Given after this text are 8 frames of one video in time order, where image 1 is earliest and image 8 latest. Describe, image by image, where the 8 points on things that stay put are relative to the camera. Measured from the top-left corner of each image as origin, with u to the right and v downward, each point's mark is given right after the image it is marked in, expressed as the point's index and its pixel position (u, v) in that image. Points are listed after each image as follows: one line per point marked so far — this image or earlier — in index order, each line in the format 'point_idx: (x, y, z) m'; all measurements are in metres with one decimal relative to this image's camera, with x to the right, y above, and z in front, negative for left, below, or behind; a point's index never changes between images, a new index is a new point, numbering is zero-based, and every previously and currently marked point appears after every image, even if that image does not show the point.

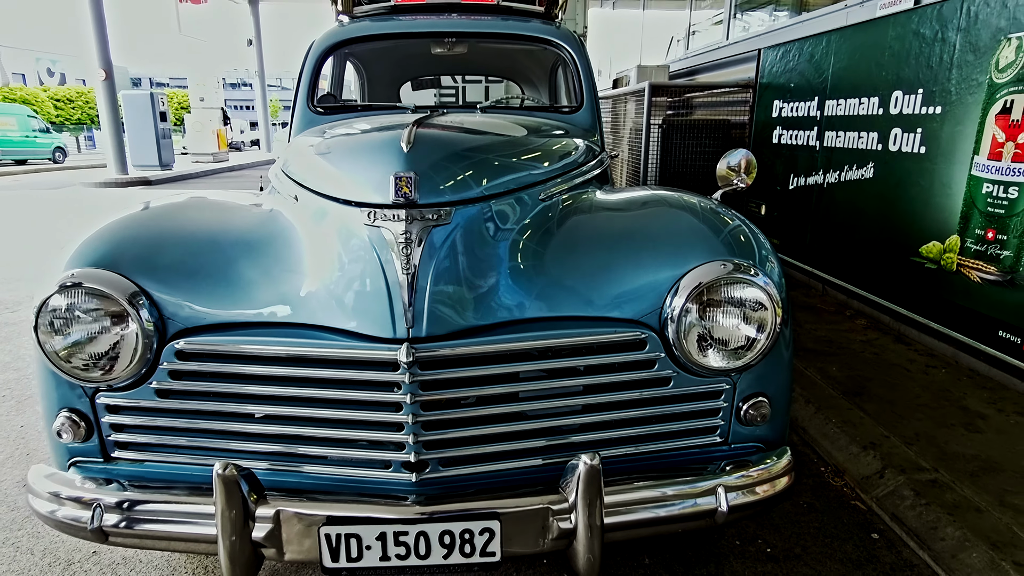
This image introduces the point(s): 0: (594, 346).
0: (+0.2, -0.1, +1.3) m
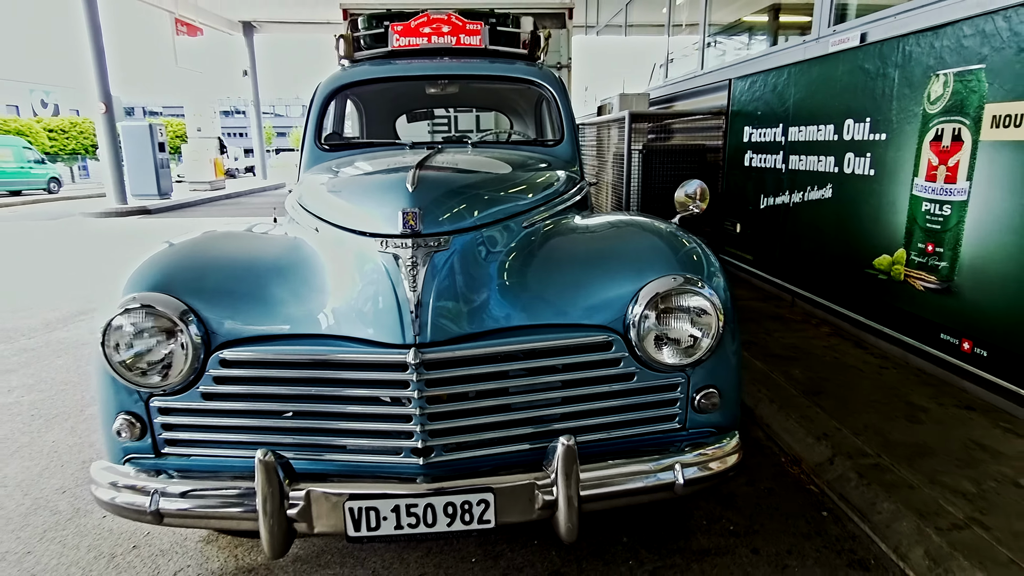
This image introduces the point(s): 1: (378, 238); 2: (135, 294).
0: (+0.2, -0.2, +1.6) m
1: (-0.3, +0.1, +1.5) m
2: (-1.1, 0.0, +1.6) m
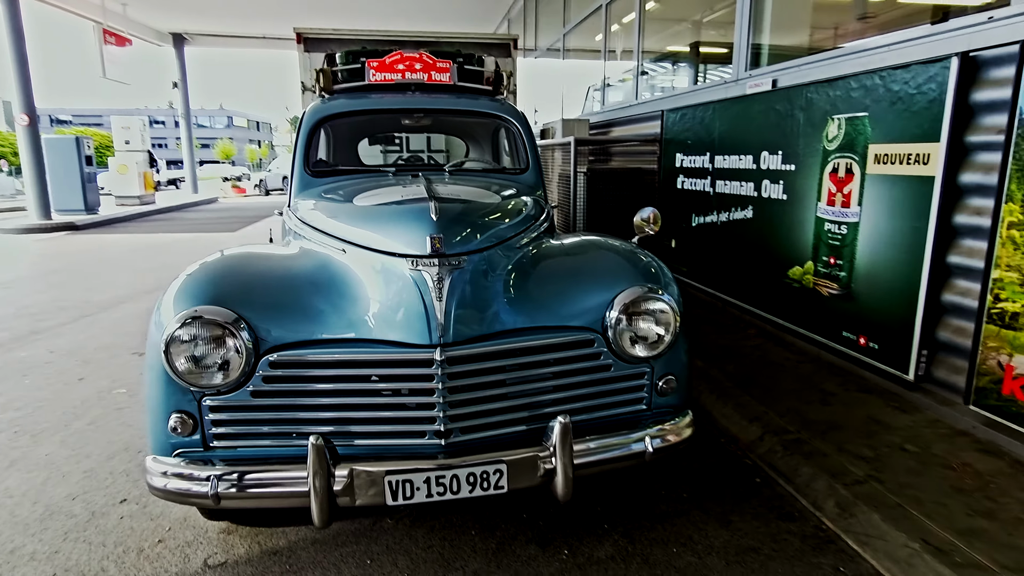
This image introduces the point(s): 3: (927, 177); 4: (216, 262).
0: (+0.2, -0.2, +2.0) m
1: (-0.3, +0.1, +1.9) m
2: (-1.1, -0.1, +1.8) m
3: (+2.5, +0.7, +3.2) m
4: (-1.1, +0.1, +2.1) m
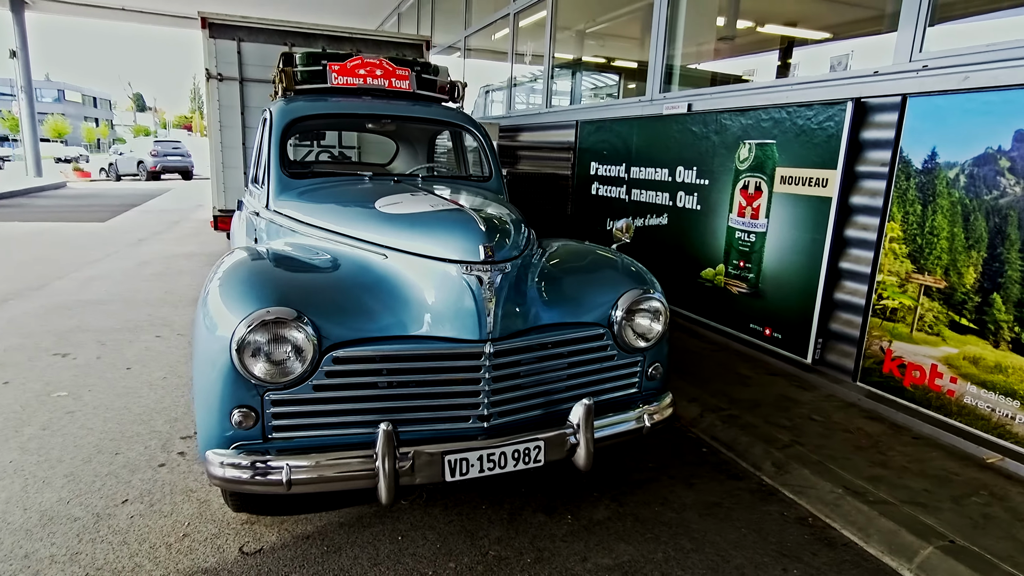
0: (+0.3, -0.2, +2.3) m
1: (-0.2, +0.1, +2.1) m
2: (-0.9, -0.1, +1.9) m
3: (+2.3, +0.7, +4.0) m
4: (-1.0, +0.1, +2.1) m
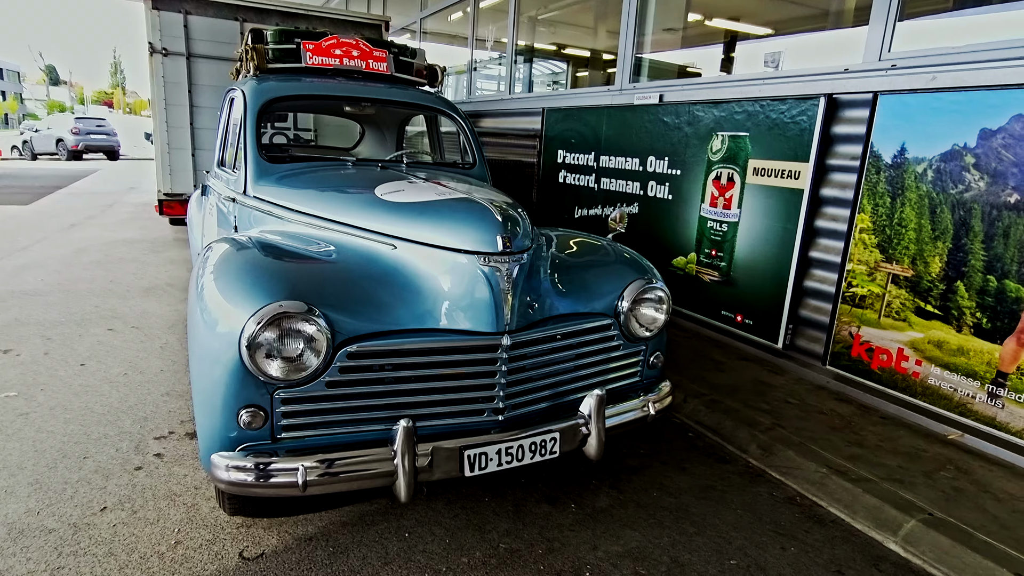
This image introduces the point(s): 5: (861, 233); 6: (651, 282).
0: (+0.3, -0.2, +2.3) m
1: (-0.1, +0.1, +2.0) m
2: (-0.8, -0.1, +1.8) m
3: (+2.2, +0.7, +4.1) m
4: (-0.9, +0.1, +2.0) m
5: (+2.4, +0.4, +3.7) m
6: (+0.6, 0.0, +2.5) m
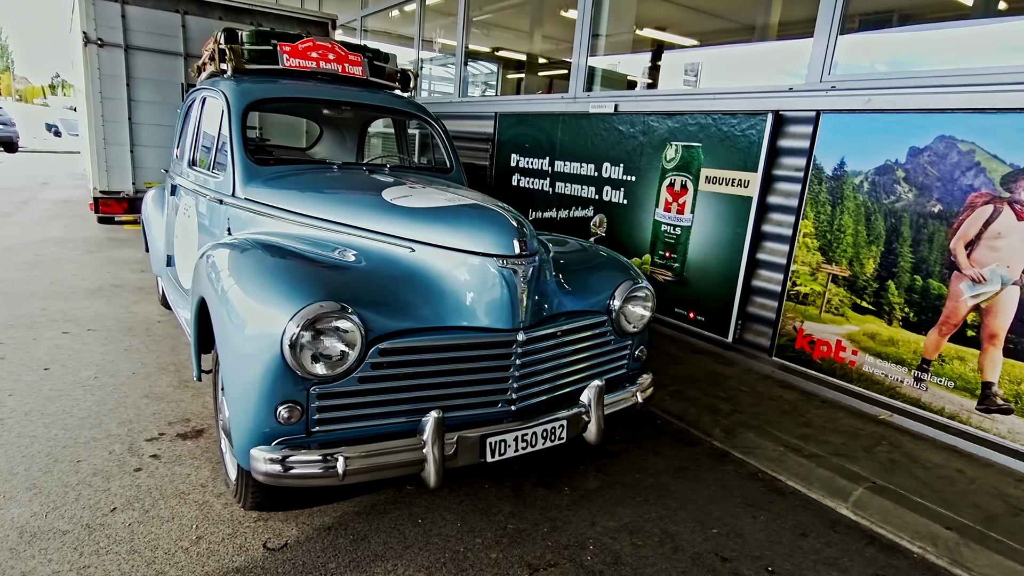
0: (+0.3, -0.2, +2.5) m
1: (-0.1, +0.1, +2.2) m
2: (-0.7, -0.1, +1.9) m
3: (+2.0, +0.8, +4.6) m
4: (-0.8, +0.1, +2.1) m
5: (+2.3, +0.4, +4.2) m
6: (+0.6, 0.0, +2.7) m
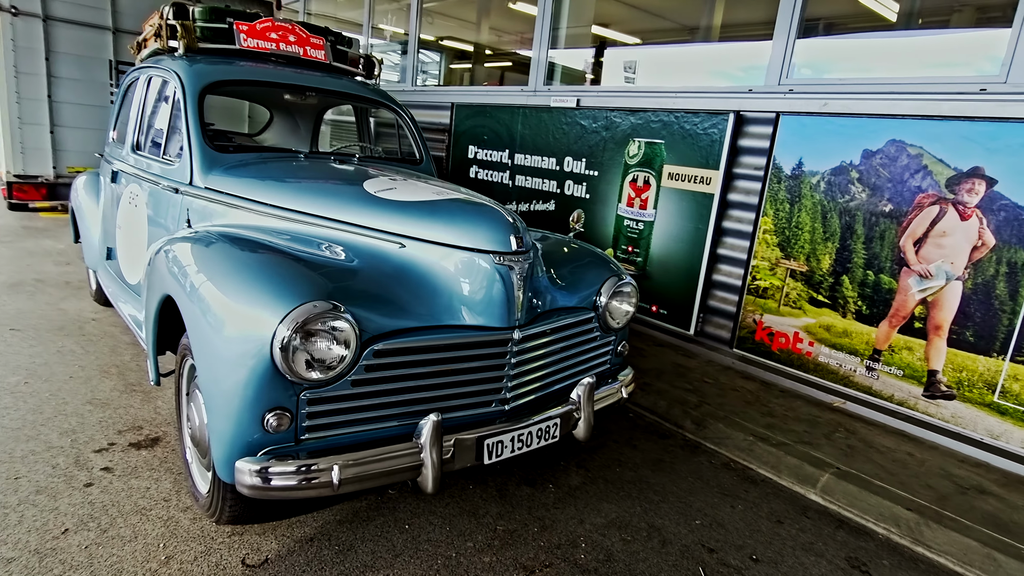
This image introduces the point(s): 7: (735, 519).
0: (+0.3, -0.2, +2.5) m
1: (-0.1, +0.1, +2.1) m
2: (-0.7, -0.1, +1.7) m
3: (+1.7, +0.8, +4.7) m
4: (-0.8, +0.1, +1.9) m
5: (+2.0, +0.4, +4.3) m
6: (+0.6, +0.1, +2.7) m
7: (+1.1, -1.1, +2.7) m
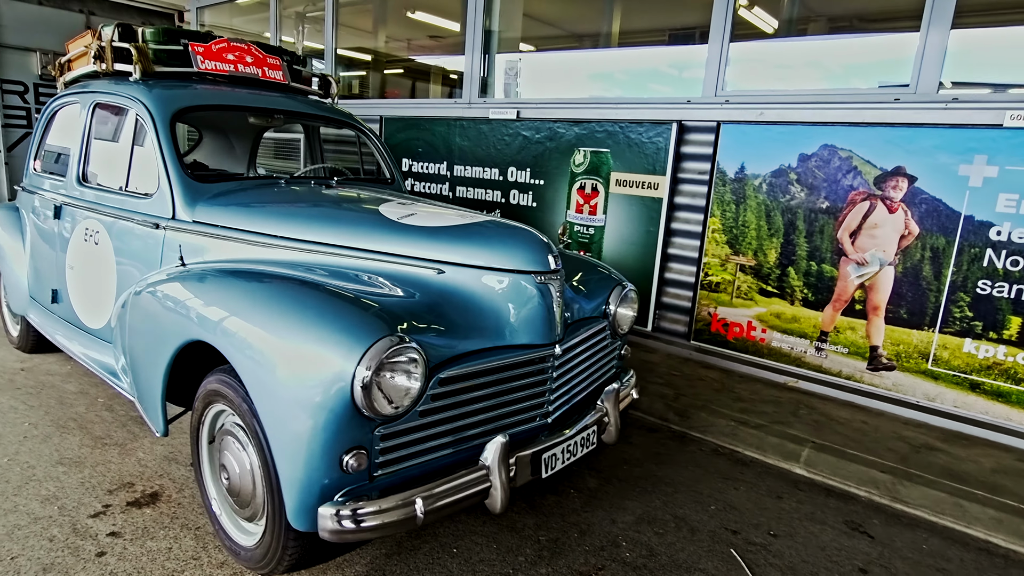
0: (+0.4, -0.2, +2.6) m
1: (0.0, +0.1, +2.2) m
2: (-0.5, -0.2, +1.7) m
3: (+1.4, +0.8, +5.0) m
4: (-0.7, 0.0, +1.9) m
5: (+1.8, +0.5, +4.7) m
6: (+0.6, 0.0, +2.9) m
7: (+1.2, -1.1, +2.9) m
